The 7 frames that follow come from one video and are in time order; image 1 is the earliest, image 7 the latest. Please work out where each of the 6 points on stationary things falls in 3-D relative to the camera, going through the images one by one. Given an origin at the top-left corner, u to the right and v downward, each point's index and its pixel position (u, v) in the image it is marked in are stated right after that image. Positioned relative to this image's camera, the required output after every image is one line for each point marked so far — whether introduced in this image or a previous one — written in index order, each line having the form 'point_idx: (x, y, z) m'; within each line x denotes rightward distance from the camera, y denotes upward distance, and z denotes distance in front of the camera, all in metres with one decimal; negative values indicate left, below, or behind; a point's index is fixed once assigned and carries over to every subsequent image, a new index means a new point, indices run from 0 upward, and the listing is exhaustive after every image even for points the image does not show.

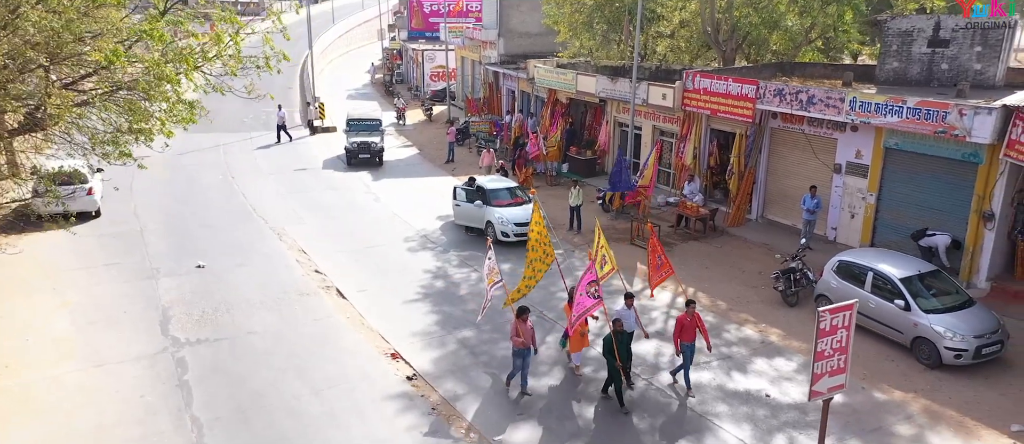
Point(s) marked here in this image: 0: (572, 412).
0: (+0.9, -2.7, +11.9) m
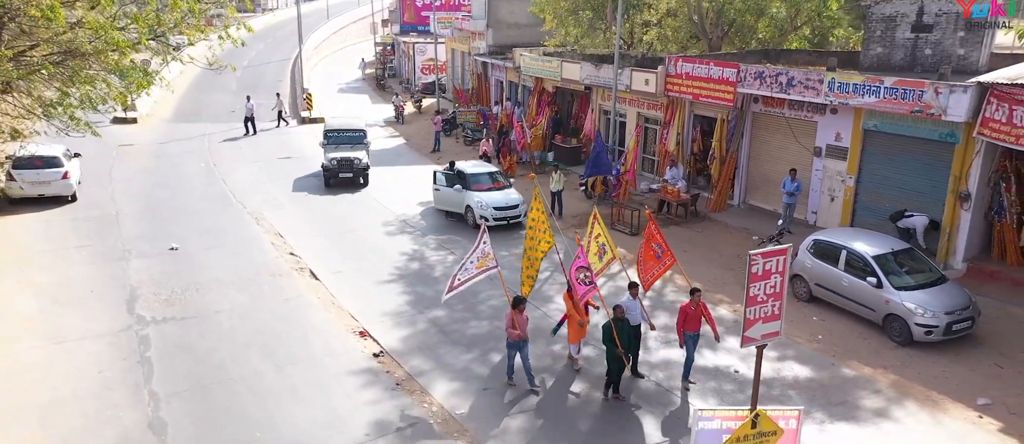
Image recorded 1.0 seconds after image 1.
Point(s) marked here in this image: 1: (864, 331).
0: (+0.4, -2.3, +11.8) m
1: (+6.0, -1.9, +14.0) m
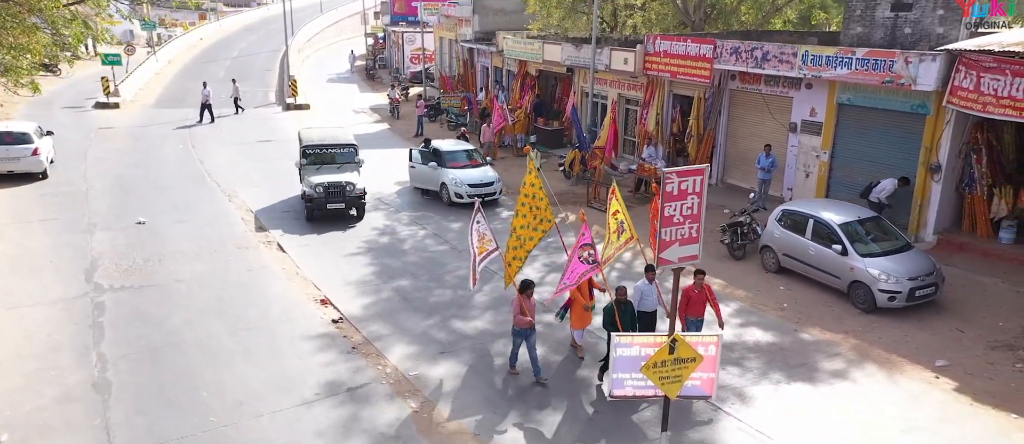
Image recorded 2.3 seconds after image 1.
0: (-0.2, -1.8, +11.6) m
1: (+5.4, -1.3, +13.9) m
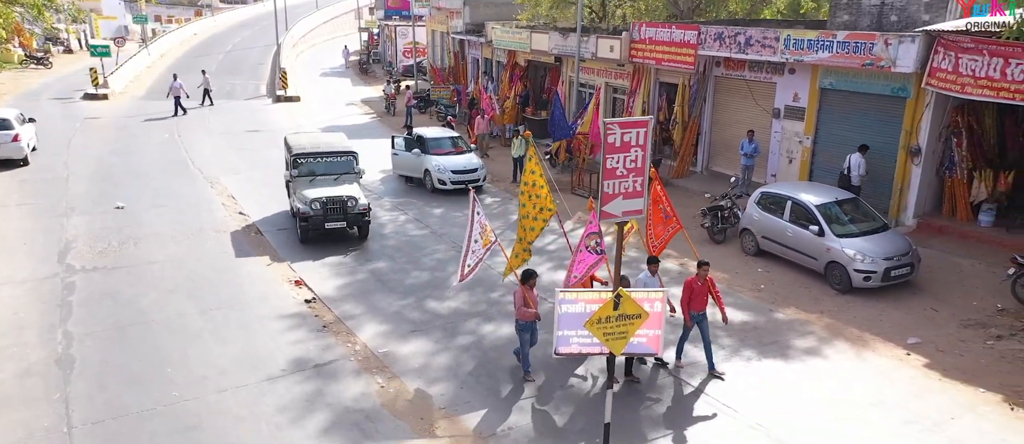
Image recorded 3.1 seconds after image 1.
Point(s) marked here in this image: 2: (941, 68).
0: (-0.6, -1.5, +11.5) m
1: (+5.0, -1.0, +13.8) m
2: (+7.7, +2.8, +14.8) m
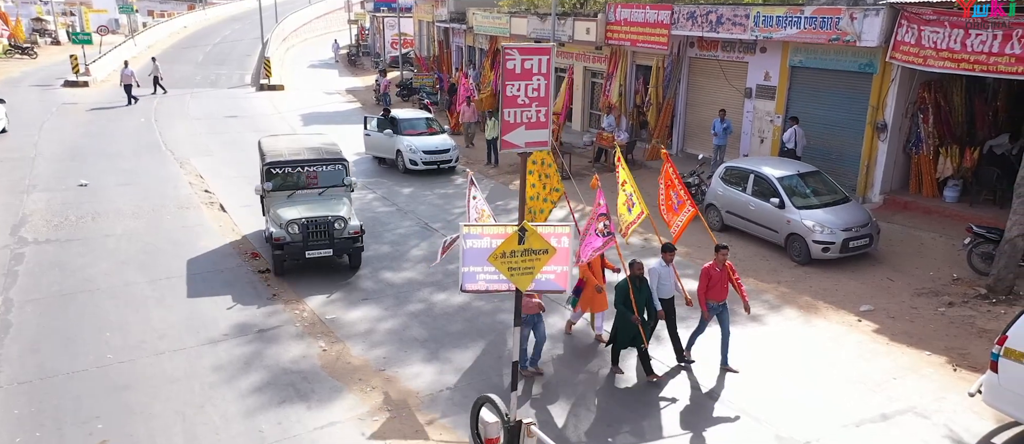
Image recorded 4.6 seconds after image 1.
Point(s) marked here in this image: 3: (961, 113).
0: (-1.3, -1.0, +11.4) m
1: (+4.3, -0.5, +13.8) m
2: (+7.0, +3.2, +14.7) m
3: (+8.9, +2.1, +16.4) m
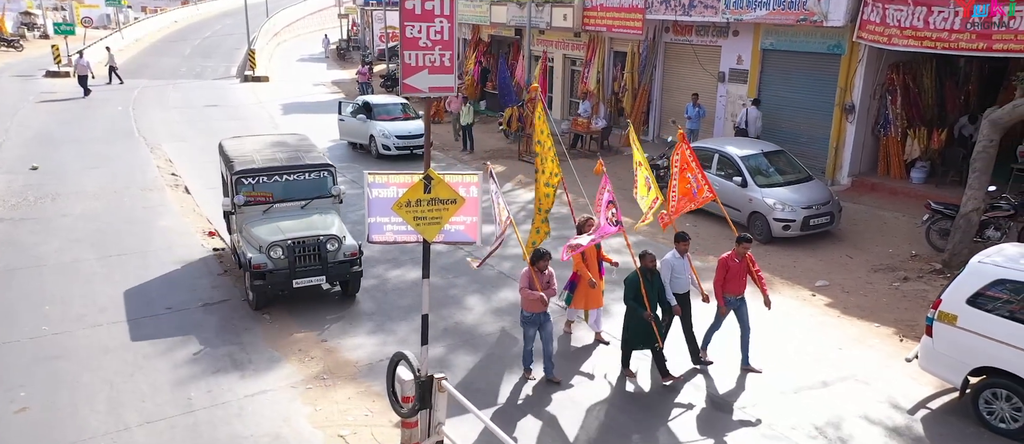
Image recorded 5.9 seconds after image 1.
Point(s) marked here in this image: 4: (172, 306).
0: (-1.9, -0.7, +11.3) m
1: (+3.6, -0.2, +13.7) m
2: (+6.4, +3.6, +14.7) m
3: (+8.2, +2.5, +16.3) m
4: (-4.0, -1.0, +9.6) m
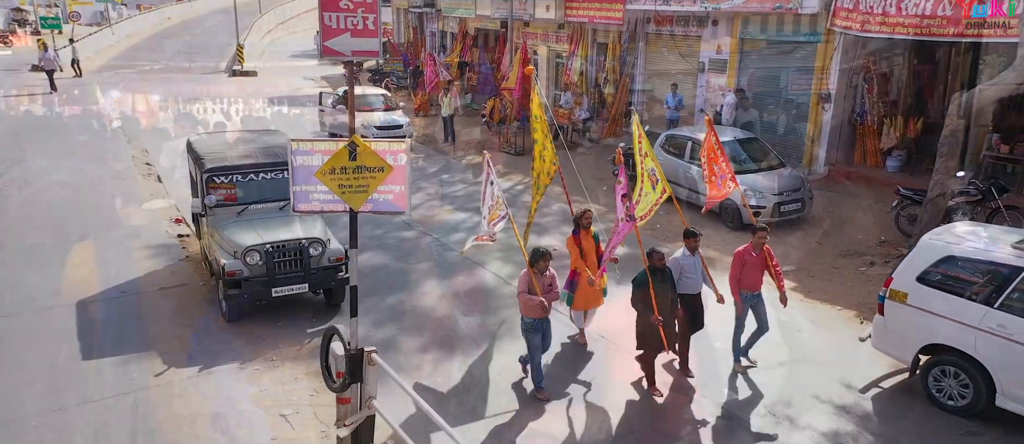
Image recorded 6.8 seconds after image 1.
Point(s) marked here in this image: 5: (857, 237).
0: (-2.4, -0.5, +11.1) m
1: (+3.2, 0.0, +13.6) m
2: (+5.9, +3.8, +14.6) m
3: (+7.7, +2.7, +16.3) m
4: (-4.4, -0.8, +9.5) m
5: (+5.0, -0.2, +11.9) m
